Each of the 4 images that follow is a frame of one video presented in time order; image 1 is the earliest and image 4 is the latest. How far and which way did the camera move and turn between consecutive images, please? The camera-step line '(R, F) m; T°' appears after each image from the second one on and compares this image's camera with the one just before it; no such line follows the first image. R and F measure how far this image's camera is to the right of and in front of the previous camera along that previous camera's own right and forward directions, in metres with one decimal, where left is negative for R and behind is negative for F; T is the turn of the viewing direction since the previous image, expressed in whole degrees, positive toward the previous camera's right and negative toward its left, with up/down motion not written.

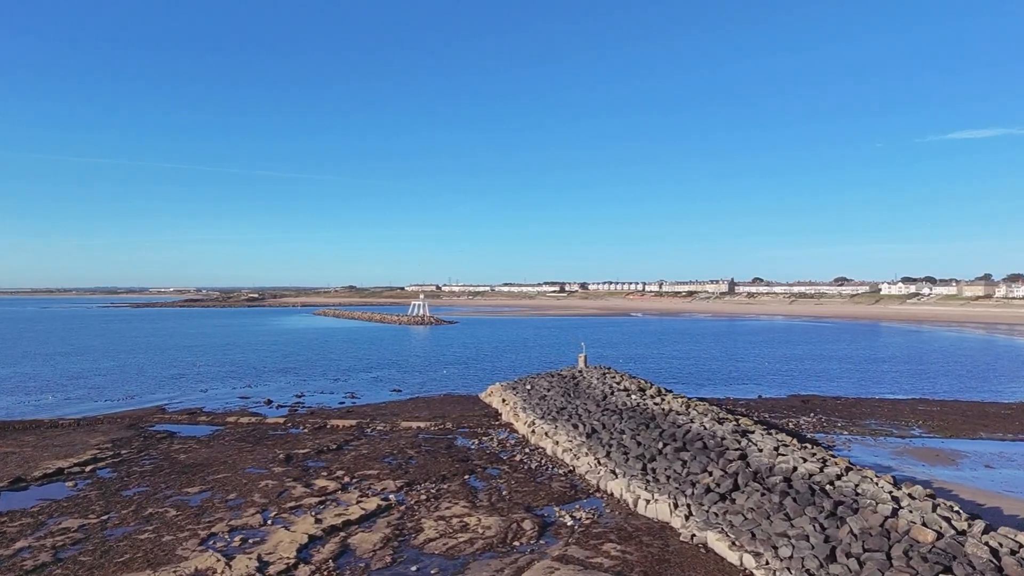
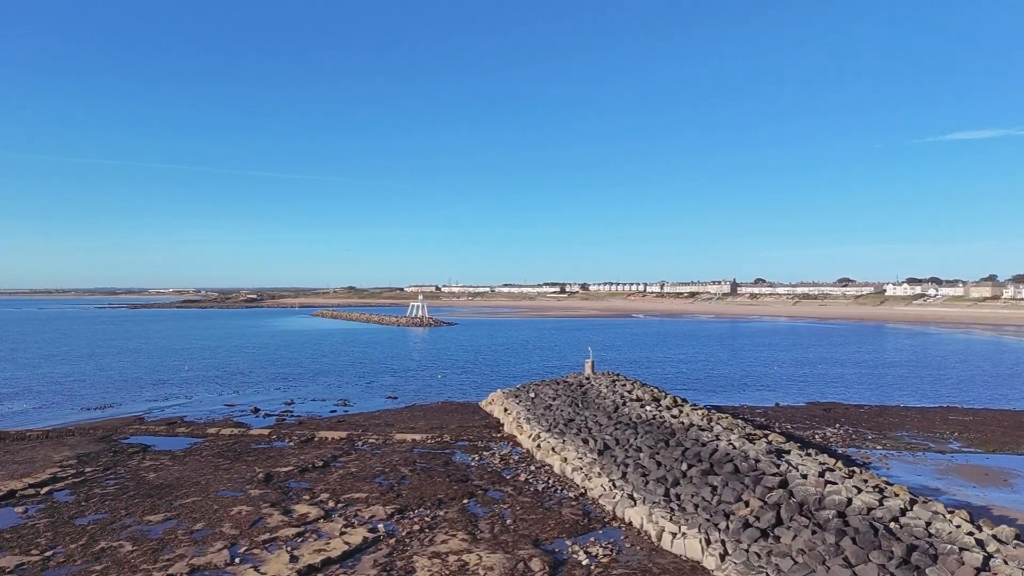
(-0.1, +1.2) m; 0°
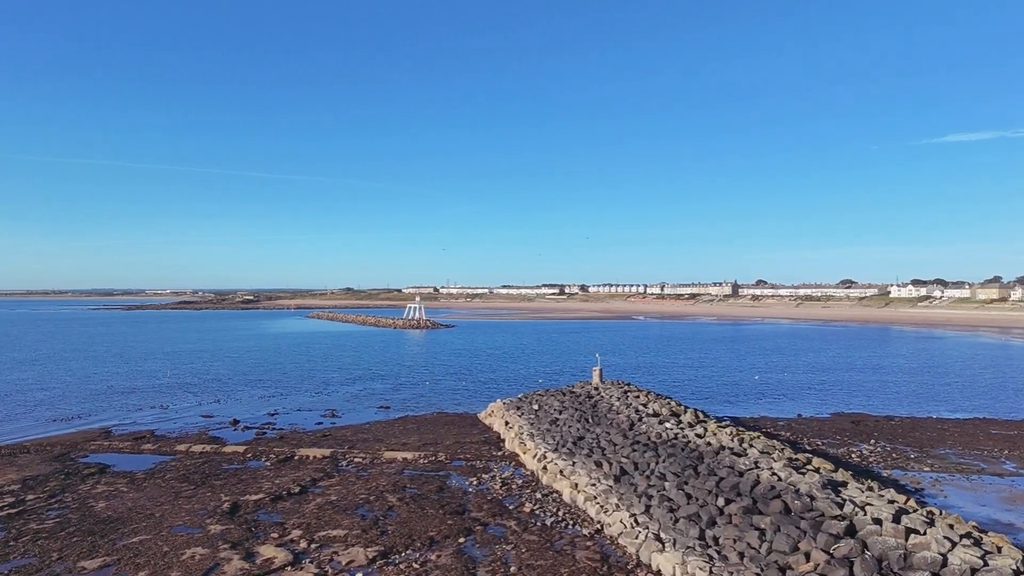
(-0.1, +1.5) m; 0°
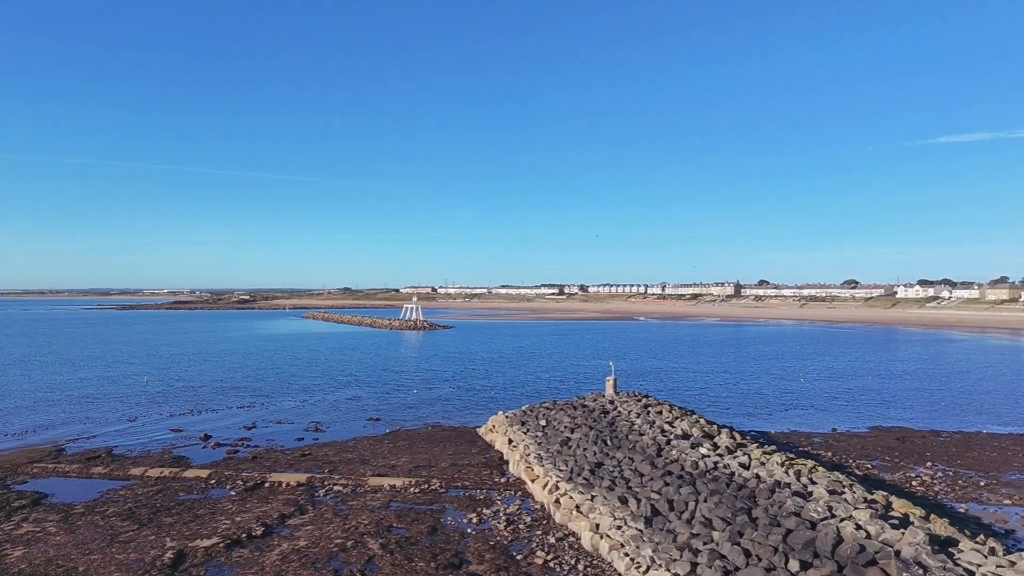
(-0.1, +1.8) m; 0°
